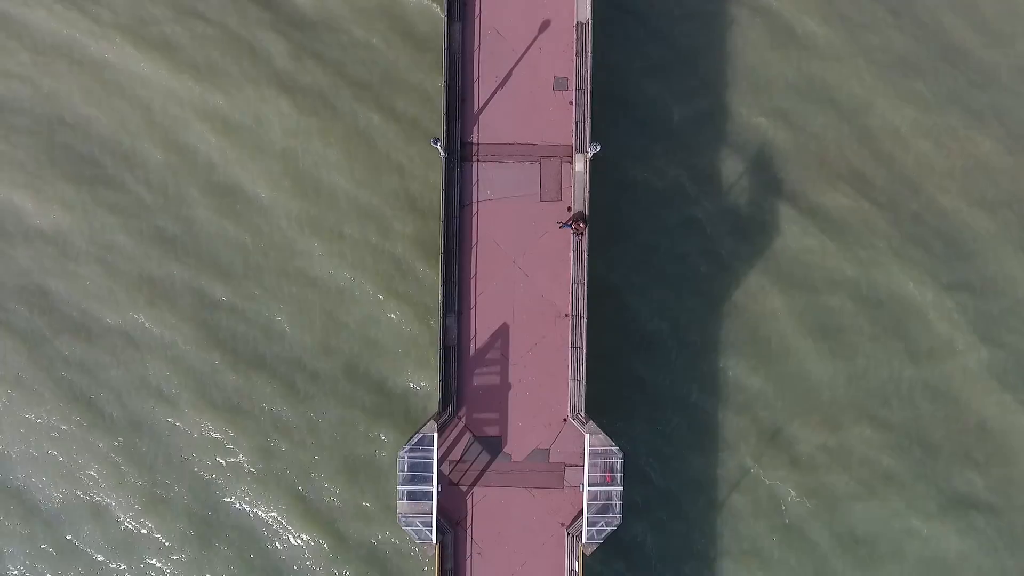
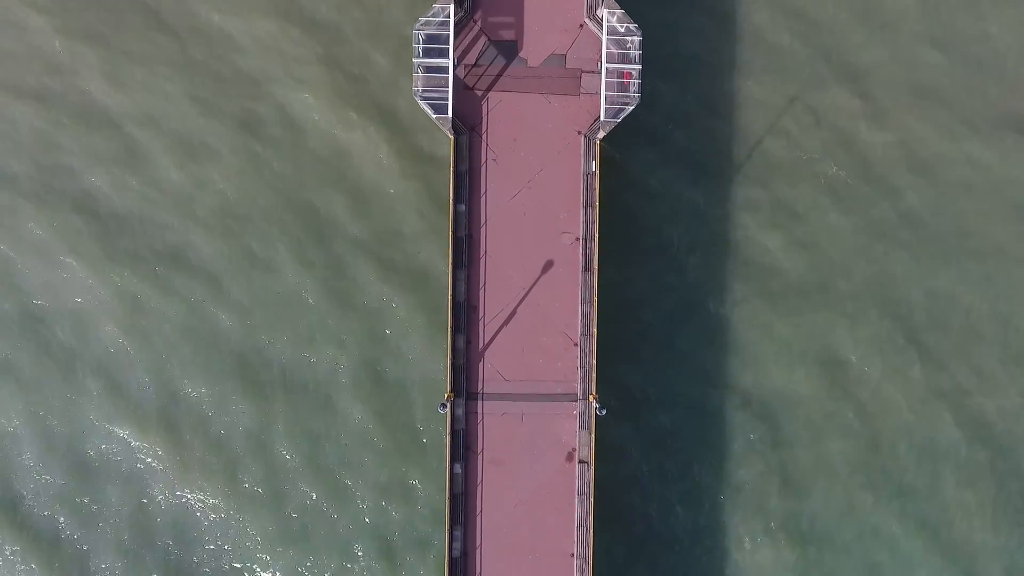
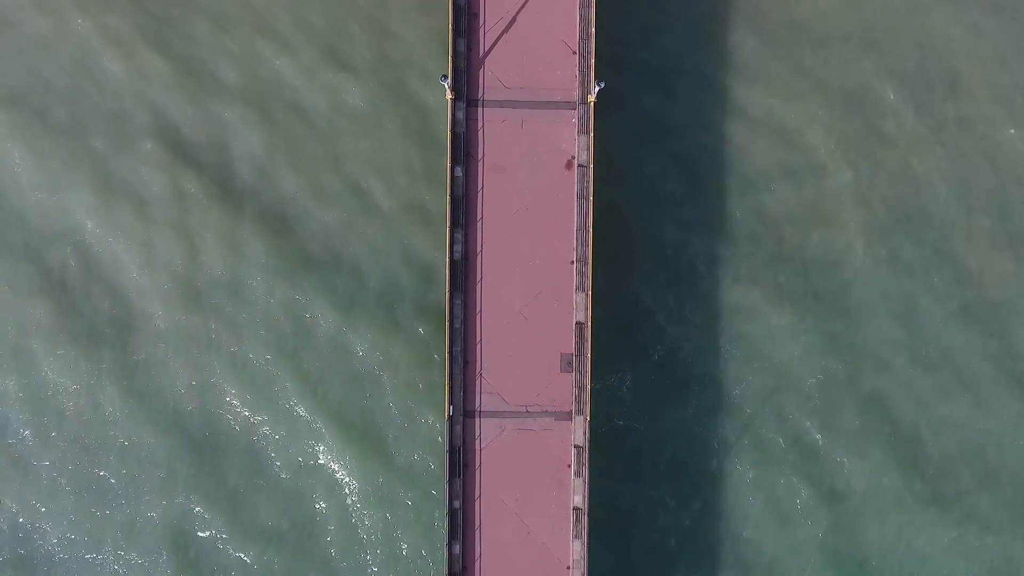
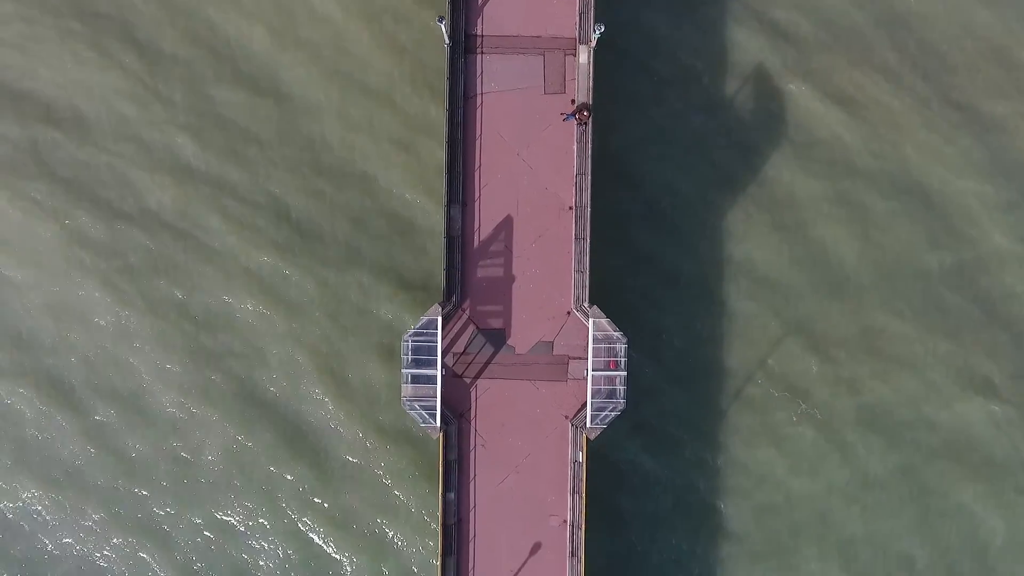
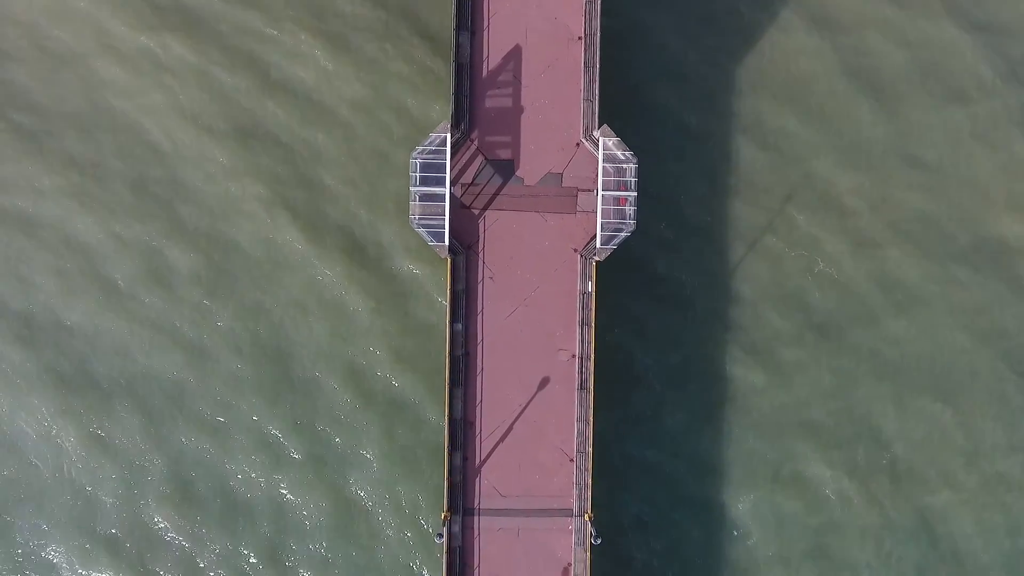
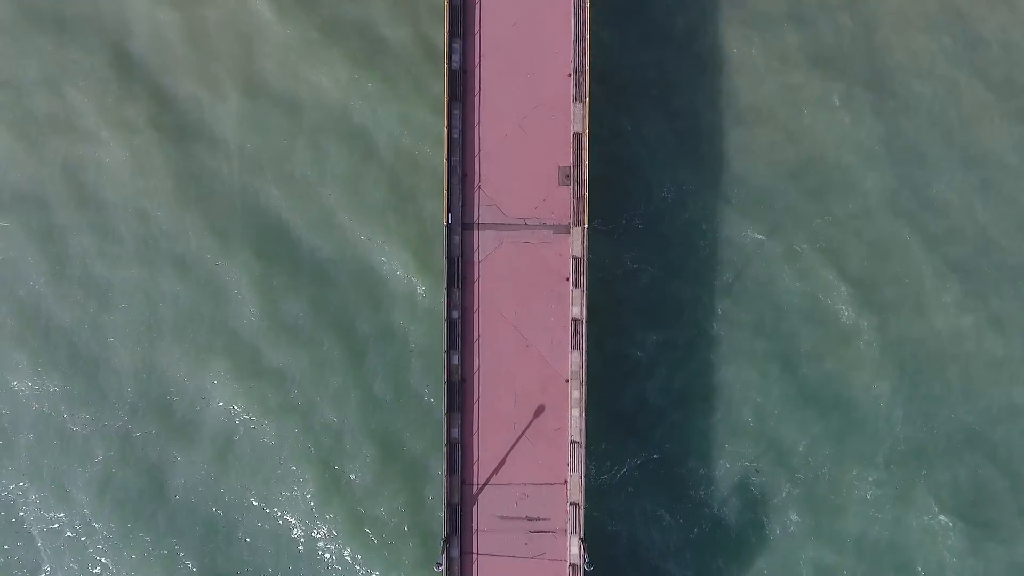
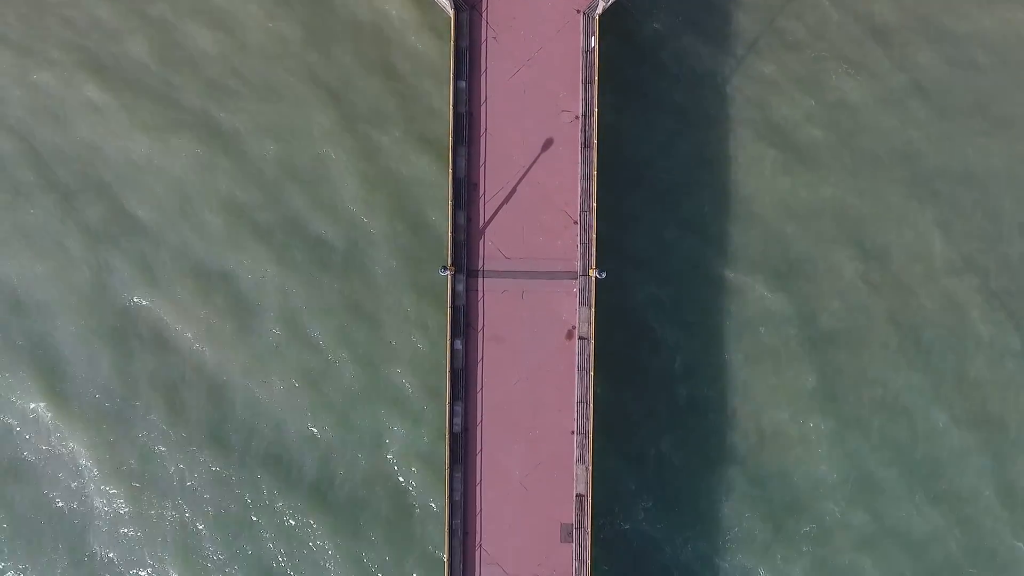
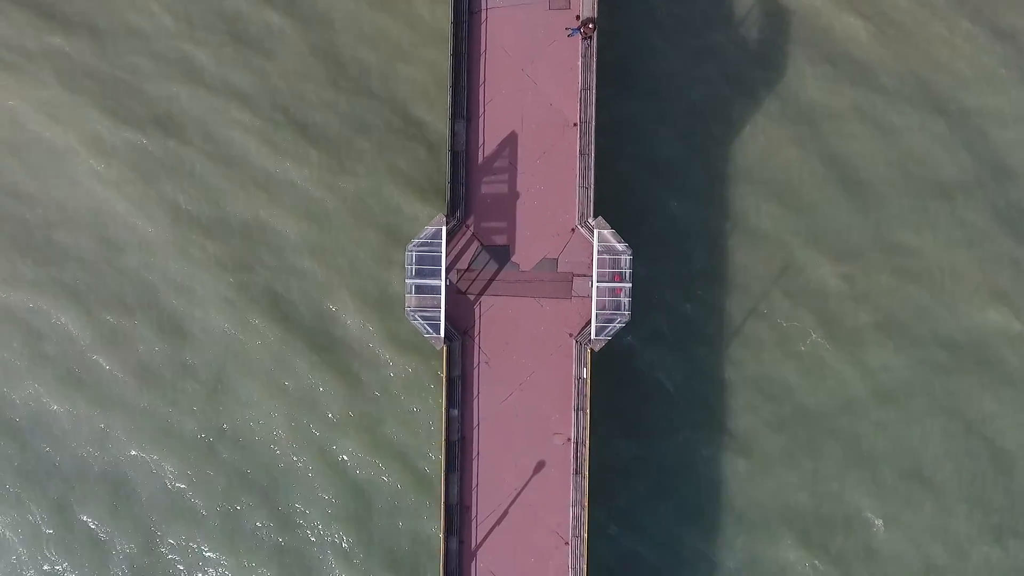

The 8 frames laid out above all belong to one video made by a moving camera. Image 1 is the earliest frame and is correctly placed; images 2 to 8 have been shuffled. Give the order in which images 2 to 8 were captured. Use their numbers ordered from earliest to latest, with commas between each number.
4, 8, 5, 2, 7, 3, 6
